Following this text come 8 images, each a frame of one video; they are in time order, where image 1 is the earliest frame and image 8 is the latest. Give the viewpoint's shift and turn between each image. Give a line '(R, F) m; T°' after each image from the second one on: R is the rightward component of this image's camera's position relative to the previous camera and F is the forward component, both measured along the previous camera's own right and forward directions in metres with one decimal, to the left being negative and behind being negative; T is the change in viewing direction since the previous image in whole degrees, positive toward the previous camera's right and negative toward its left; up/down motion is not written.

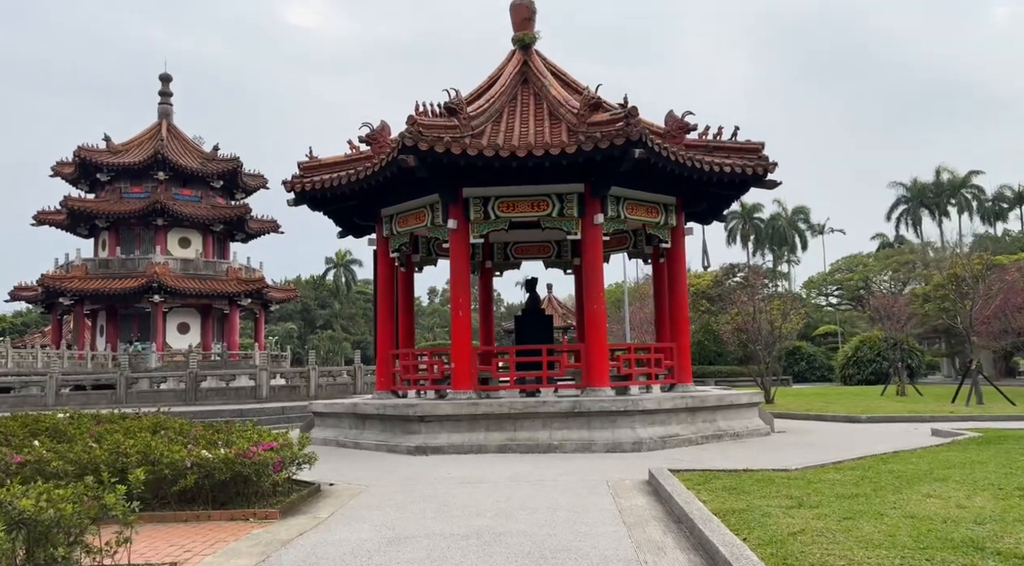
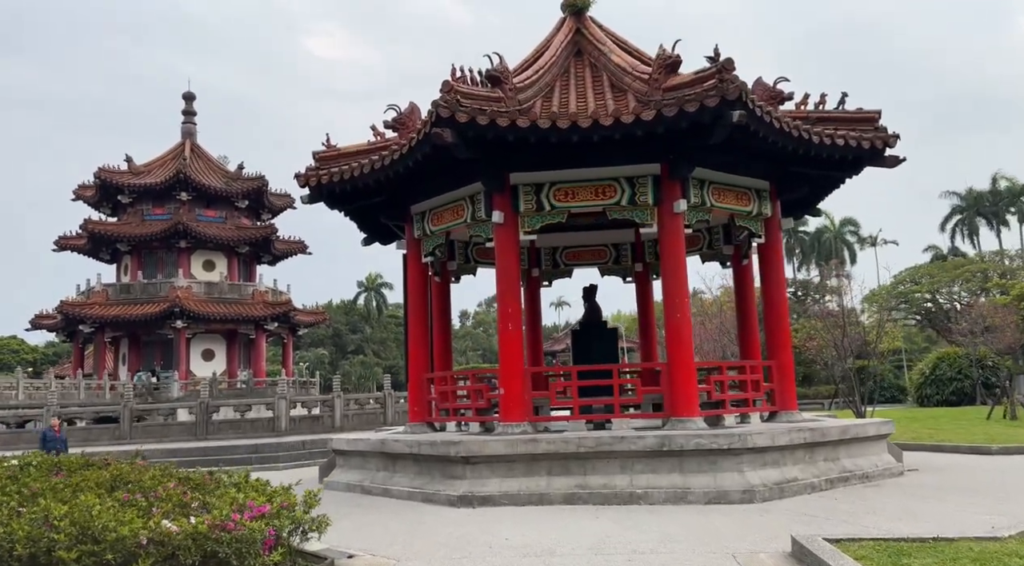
(-0.4, +2.3) m; -2°
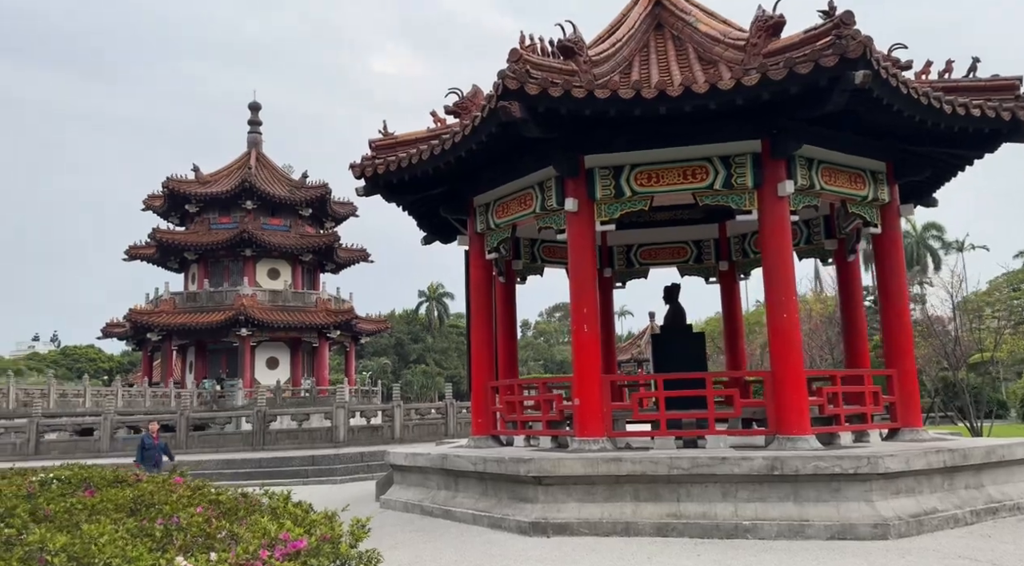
(-0.2, +1.1) m; -5°
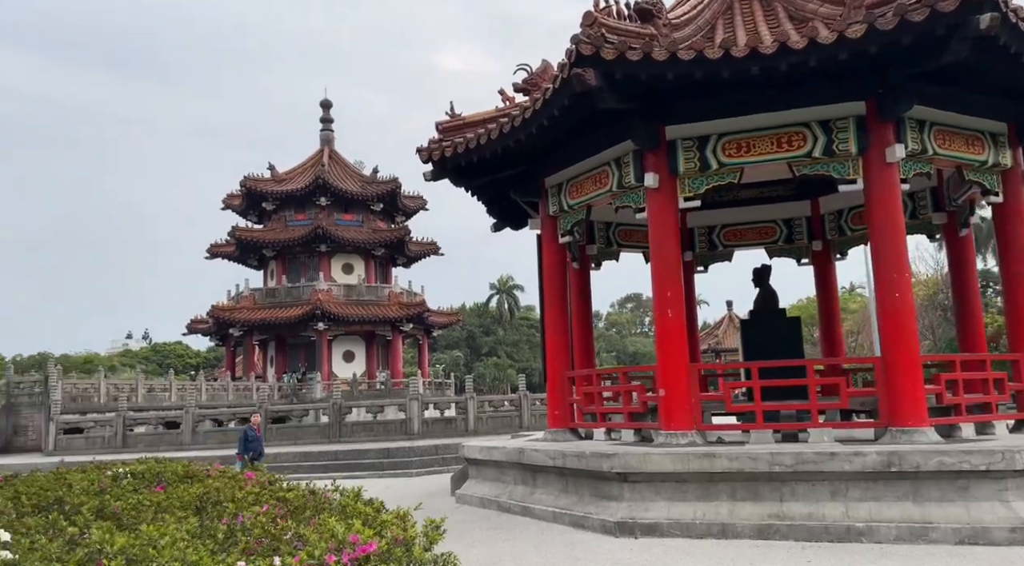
(-0.1, +0.5) m; -5°
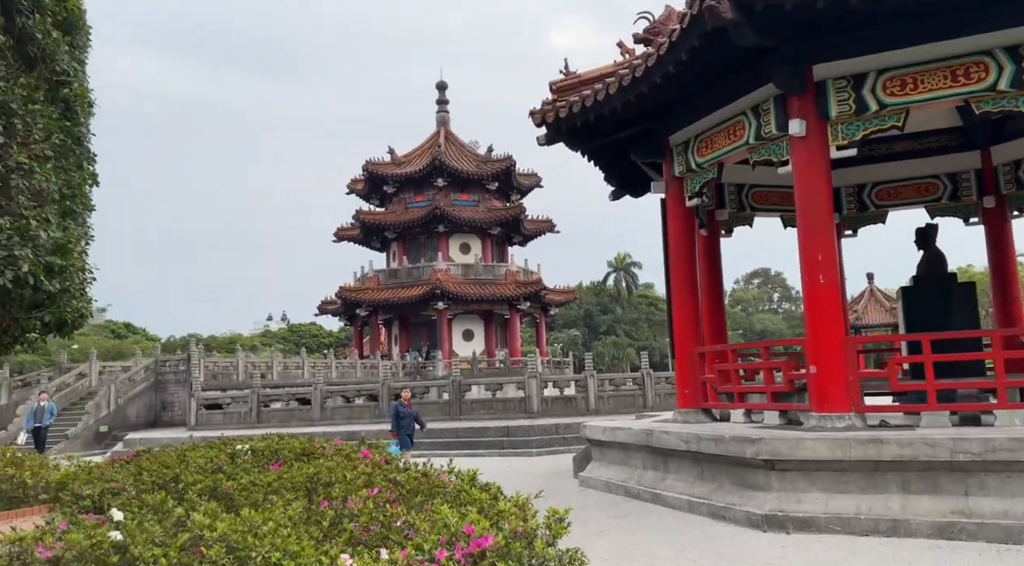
(-0.1, +0.6) m; -9°
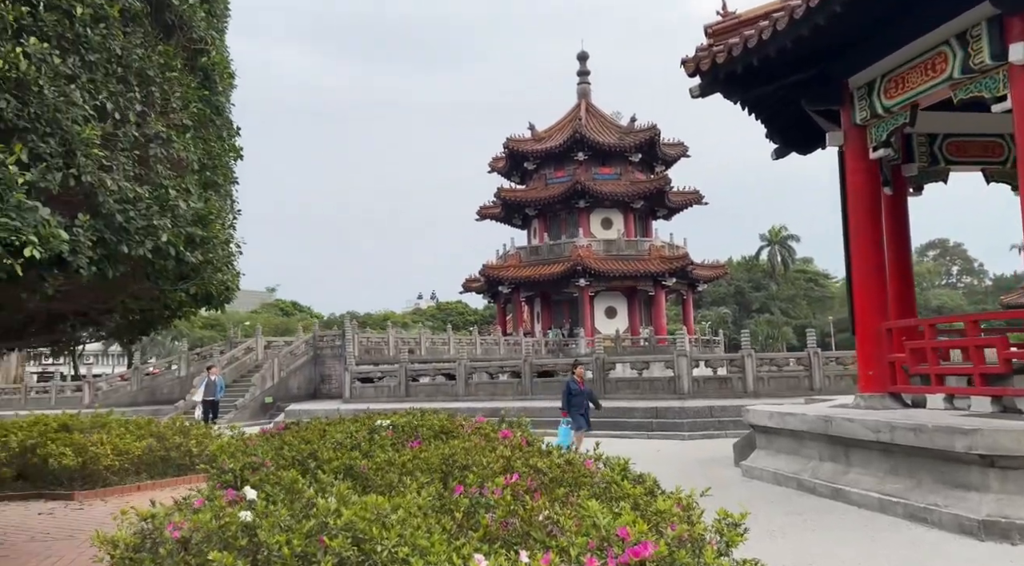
(-0.1, +0.6) m; -11°
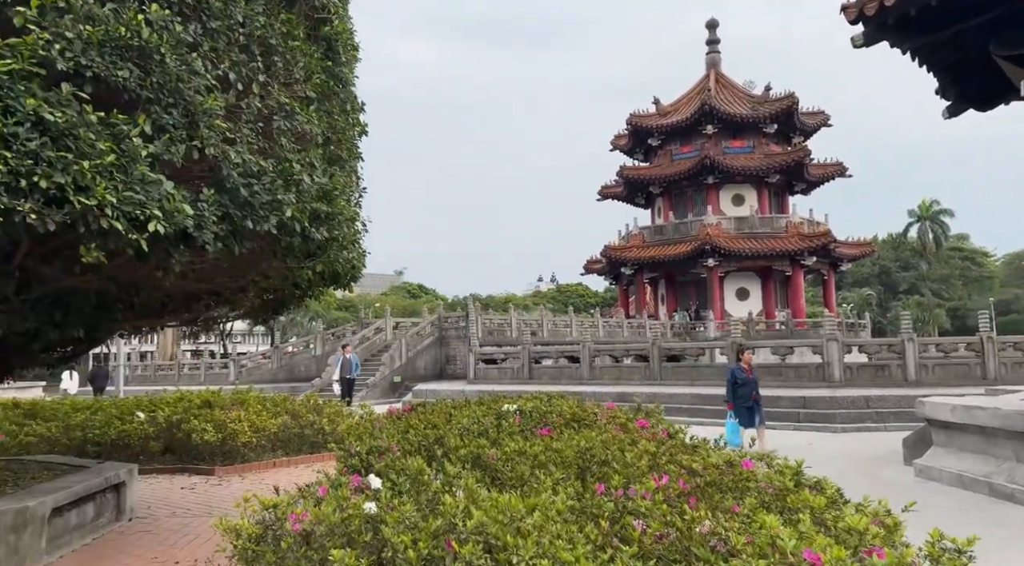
(-0.1, +0.5) m; -9°
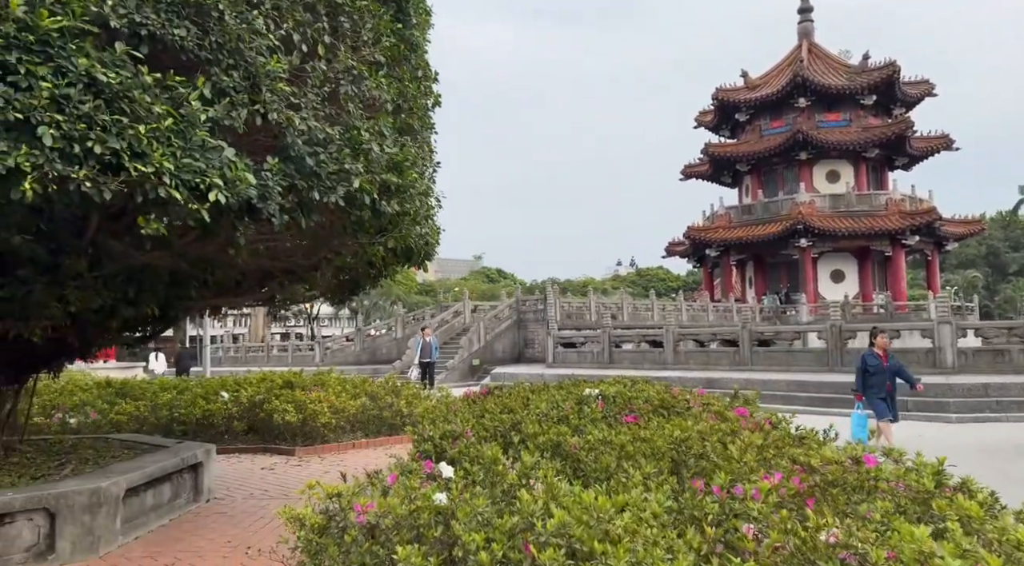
(0.0, +0.4) m; -6°
